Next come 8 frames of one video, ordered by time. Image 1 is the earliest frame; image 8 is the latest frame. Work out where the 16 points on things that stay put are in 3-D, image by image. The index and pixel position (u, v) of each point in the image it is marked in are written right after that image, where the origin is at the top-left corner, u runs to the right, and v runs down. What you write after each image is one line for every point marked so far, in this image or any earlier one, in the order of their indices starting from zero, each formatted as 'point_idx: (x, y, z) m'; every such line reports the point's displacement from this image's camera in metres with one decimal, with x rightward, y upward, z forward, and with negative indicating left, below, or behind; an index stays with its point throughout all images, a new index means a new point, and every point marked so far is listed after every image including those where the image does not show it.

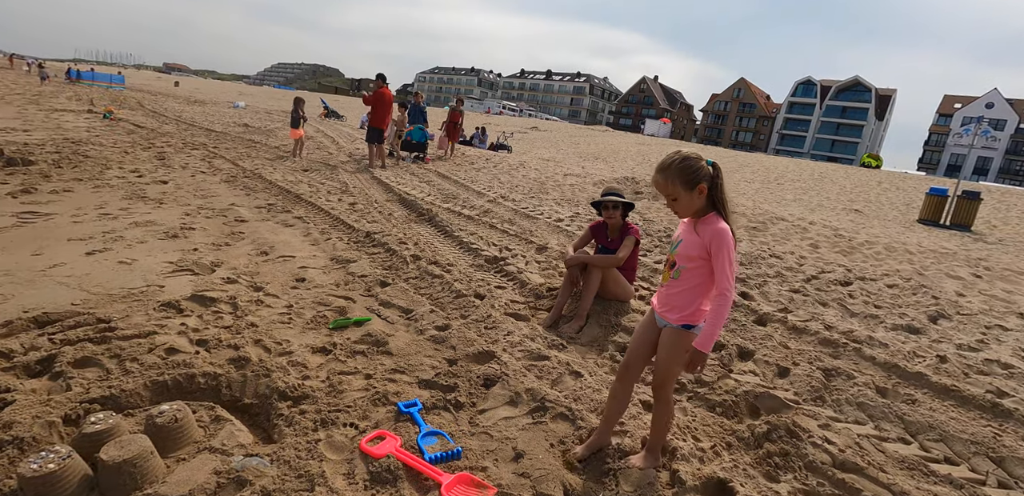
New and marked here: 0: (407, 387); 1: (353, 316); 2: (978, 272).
0: (-0.5, -0.8, +3.0) m
1: (-1.0, -0.5, +3.8) m
2: (+7.3, -0.4, +9.0) m
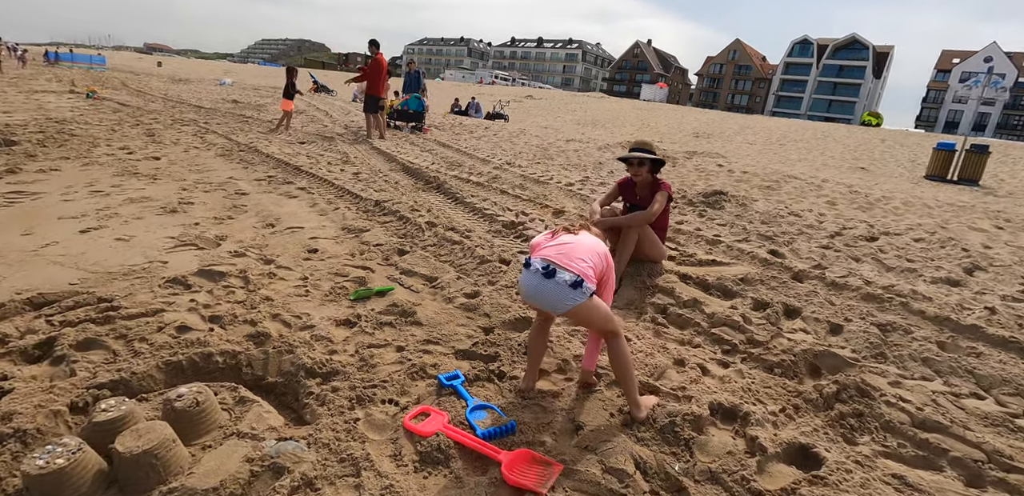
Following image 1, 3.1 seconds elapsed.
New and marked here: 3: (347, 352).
0: (-0.3, -0.6, +2.8) m
1: (-0.8, -0.2, +3.6) m
2: (+7.4, +0.4, +8.7) m
3: (-0.8, -0.5, +2.8) m
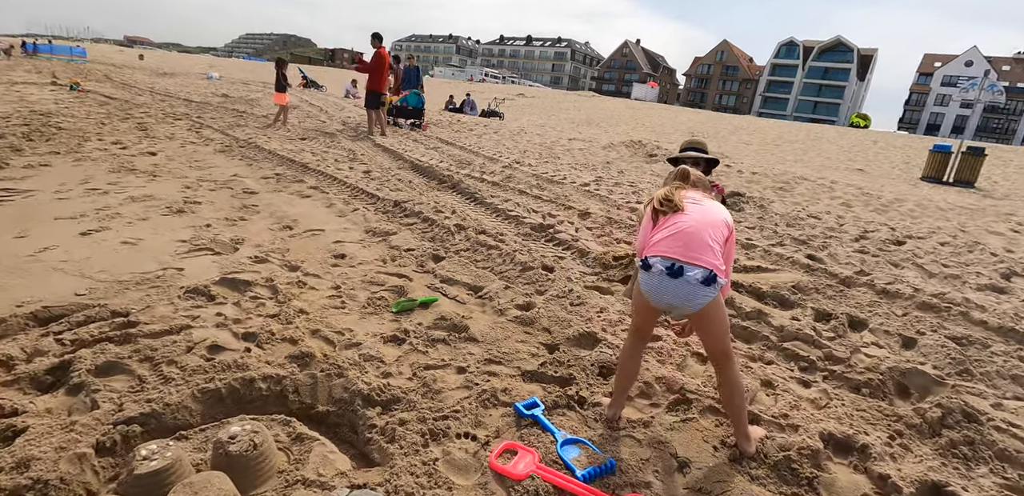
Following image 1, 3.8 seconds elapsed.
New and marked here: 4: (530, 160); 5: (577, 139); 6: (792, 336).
0: (0.0, -0.6, +2.5) m
1: (-0.5, -0.3, +3.2) m
2: (+7.6, +0.3, +8.7) m
3: (-0.4, -0.6, +2.5) m
4: (+0.3, +1.6, +9.7) m
5: (+1.6, +2.7, +13.9) m
6: (+2.0, -0.6, +3.7) m
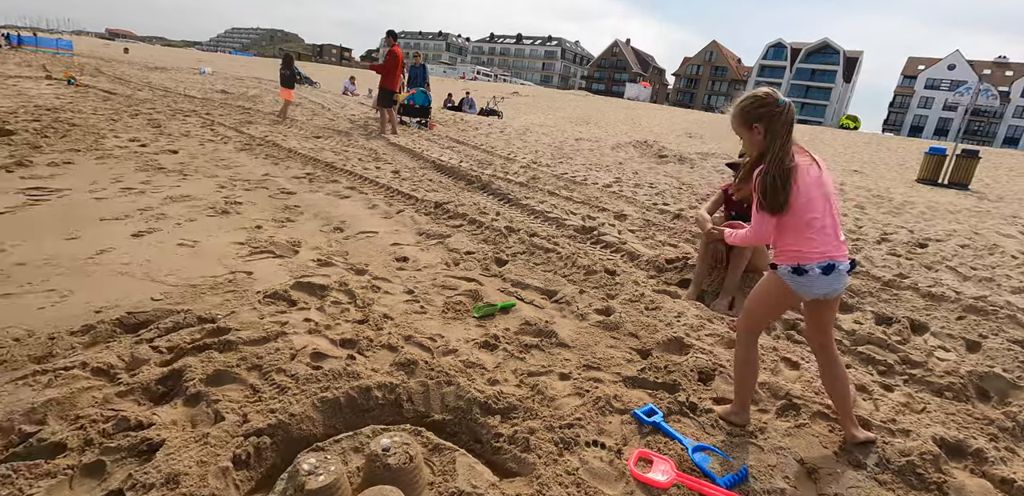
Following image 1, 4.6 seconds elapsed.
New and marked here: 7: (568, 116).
0: (+0.5, -0.6, +2.5) m
1: (-0.1, -0.3, +3.2) m
2: (+7.9, +0.3, +8.8) m
3: (0.0, -0.6, +2.5) m
4: (+0.6, +1.5, +9.6) m
5: (+1.7, +2.7, +13.9) m
6: (+2.4, -0.6, +3.7) m
7: (+1.9, +4.4, +19.2) m
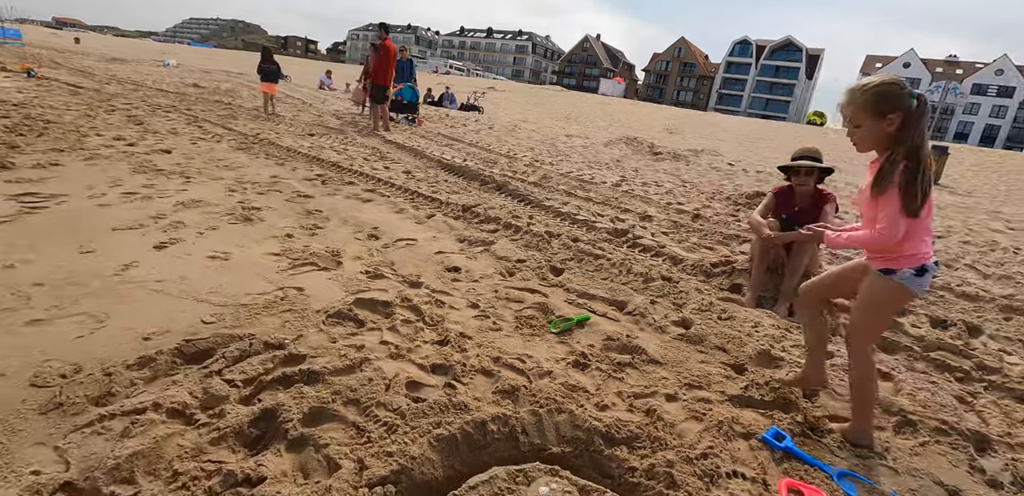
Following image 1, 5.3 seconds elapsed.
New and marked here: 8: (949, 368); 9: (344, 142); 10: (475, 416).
0: (+0.9, -0.7, +2.4) m
1: (+0.3, -0.4, +3.1) m
2: (+7.9, +0.4, +9.1) m
3: (+0.5, -0.6, +2.3) m
4: (+0.6, +1.6, +9.5) m
5: (+1.5, +2.8, +13.8) m
6: (+2.7, -0.6, +3.7) m
7: (+1.3, +4.6, +19.1) m
8: (+2.6, -0.7, +3.4) m
9: (-2.5, +1.6, +8.6) m
10: (-0.1, -0.6, +2.1) m
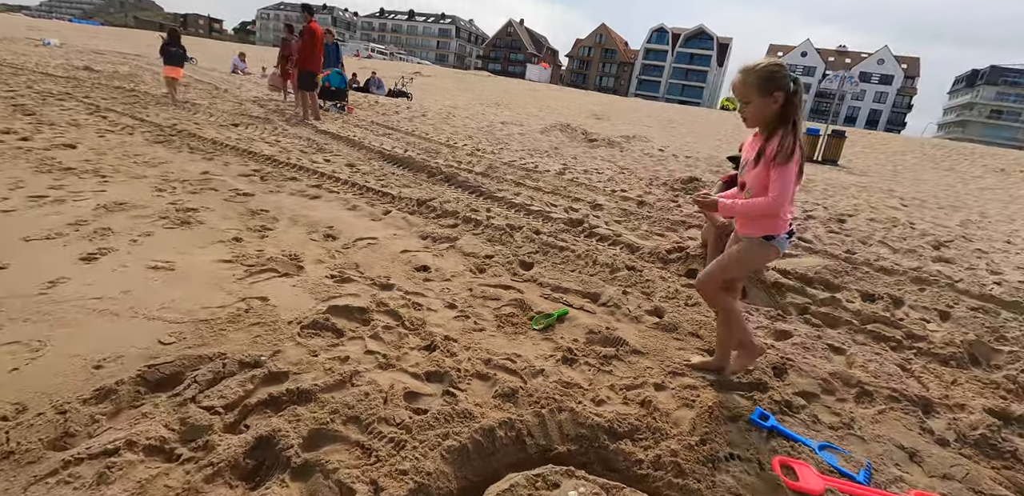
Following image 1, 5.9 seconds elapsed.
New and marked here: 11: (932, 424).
0: (+0.9, -0.7, +2.5) m
1: (+0.2, -0.3, +3.1) m
2: (+6.9, +0.8, +10.0) m
3: (+0.4, -0.6, +2.4) m
4: (-0.4, +1.8, +9.4) m
5: (-0.1, +3.1, +13.8) m
6: (+2.5, -0.5, +4.0) m
7: (-1.0, +5.0, +19.0) m
8: (+2.5, -0.6, +3.8) m
9: (-3.4, +1.6, +8.1) m
10: (-0.1, -0.6, +2.1) m
11: (+2.1, -0.9, +2.9) m
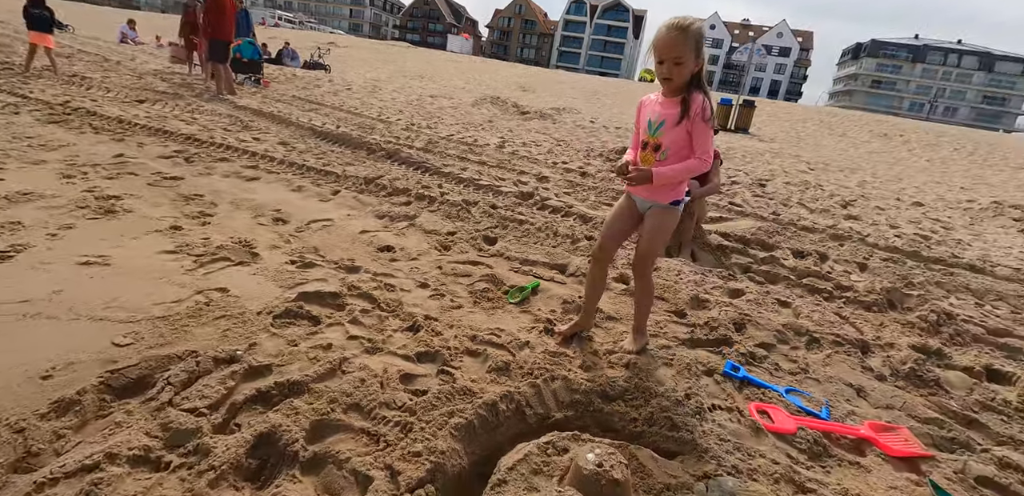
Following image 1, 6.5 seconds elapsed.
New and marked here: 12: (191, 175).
0: (+0.8, -0.5, +2.6) m
1: (0.0, -0.2, +3.1) m
2: (+5.7, +1.6, +10.8) m
3: (+0.4, -0.5, +2.4) m
4: (-1.5, +2.1, +9.2) m
5: (-1.9, +3.7, +13.5) m
6: (+2.2, -0.2, +4.4) m
7: (-3.6, +5.8, +18.4) m
8: (+2.2, -0.3, +4.1) m
9: (-4.3, +1.8, +7.5) m
10: (-0.1, -0.5, +2.1) m
11: (+2.0, -0.6, +3.2) m
12: (-2.6, +0.6, +4.6) m
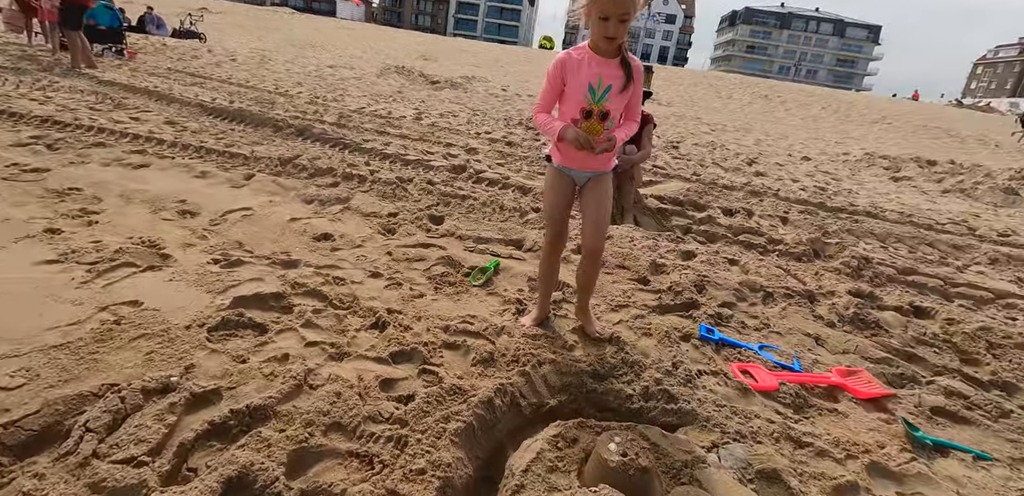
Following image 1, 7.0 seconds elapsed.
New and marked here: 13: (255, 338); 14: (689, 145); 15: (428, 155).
0: (+0.7, -0.4, +2.5) m
1: (-0.2, -0.1, +2.9) m
2: (+4.0, +2.5, +11.3) m
3: (+0.3, -0.4, +2.3) m
4: (-2.9, +2.4, +8.5) m
5: (-4.1, +4.1, +12.6) m
6: (+1.8, +0.1, +4.5) m
7: (-6.7, +6.2, +17.0) m
8: (+1.8, 0.0, +4.2) m
9: (-5.3, +1.8, +6.4) m
10: (-0.1, -0.5, +1.8) m
11: (+1.8, -0.4, +3.3) m
12: (-3.1, +0.6, +3.9) m
13: (-0.9, -0.3, +2.1) m
14: (+2.7, +1.6, +8.6) m
15: (-0.7, +0.8, +4.9) m
